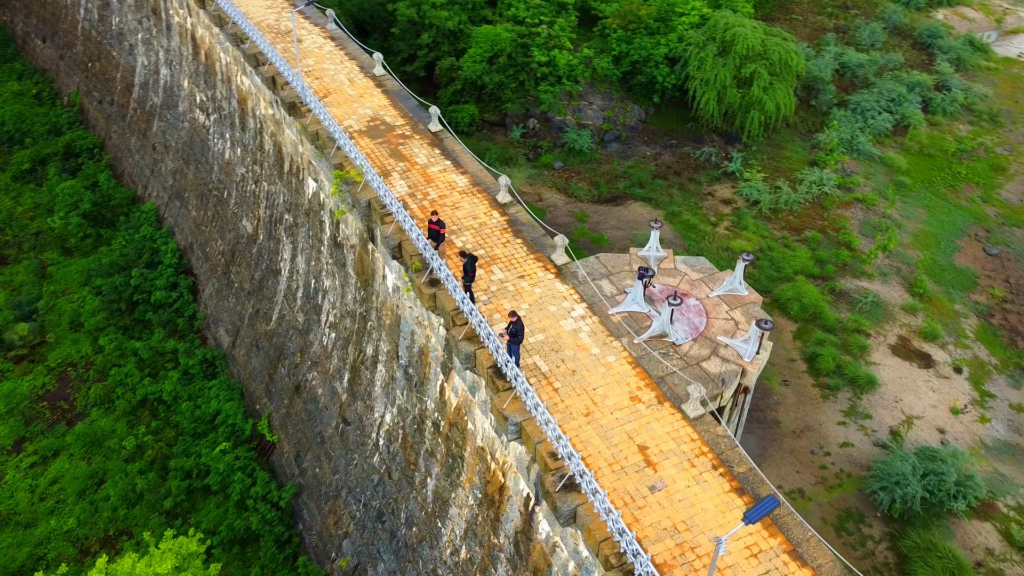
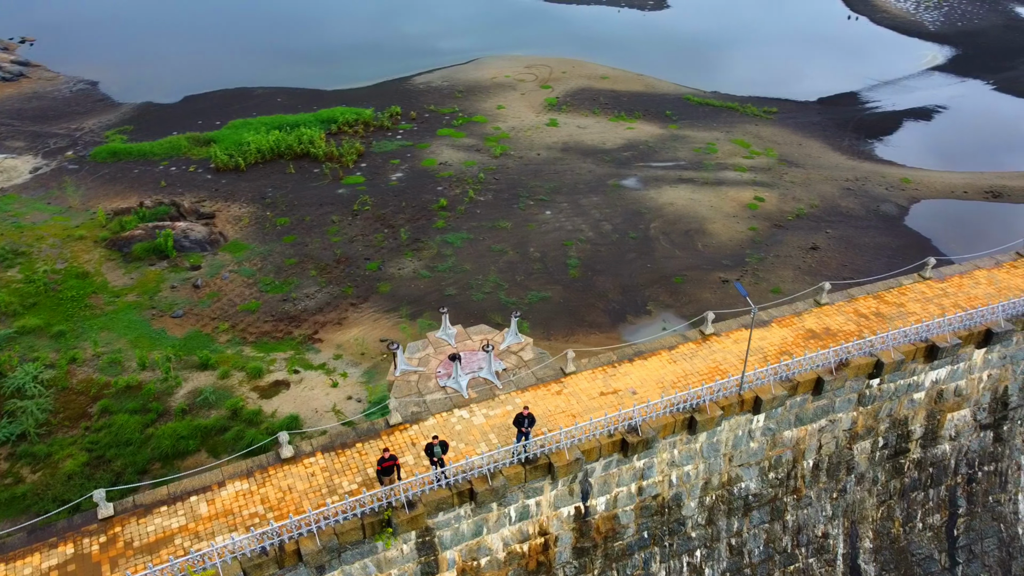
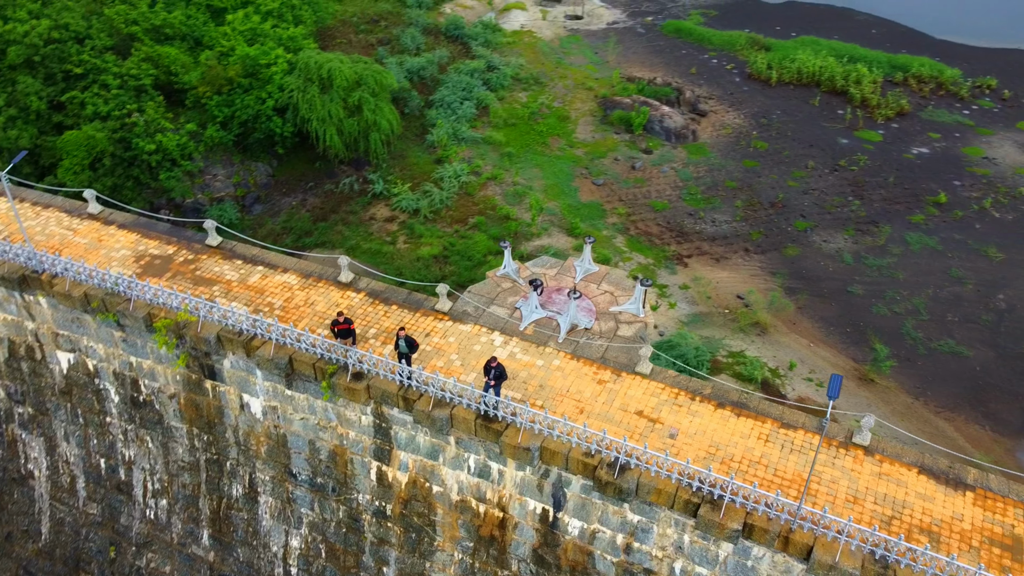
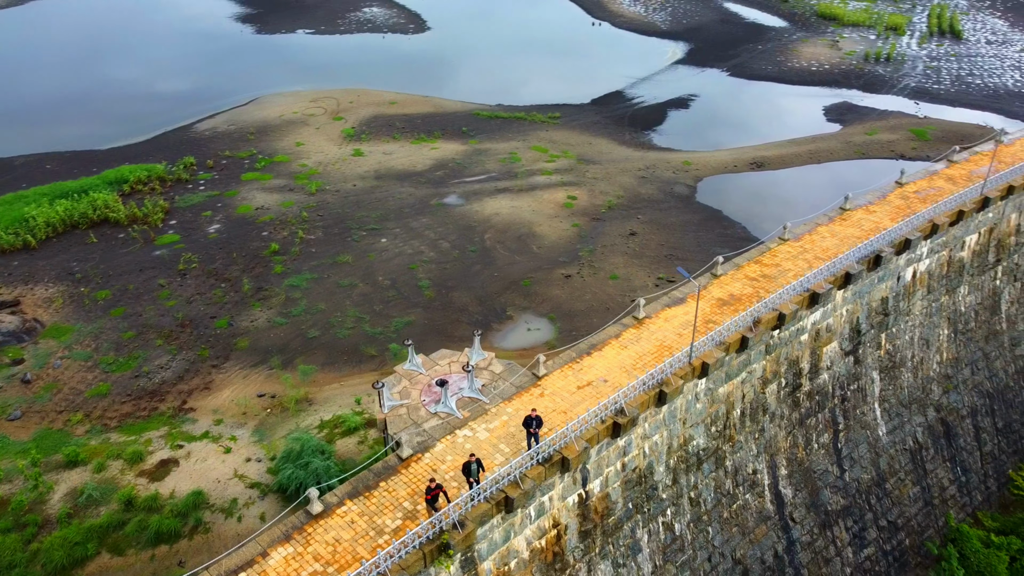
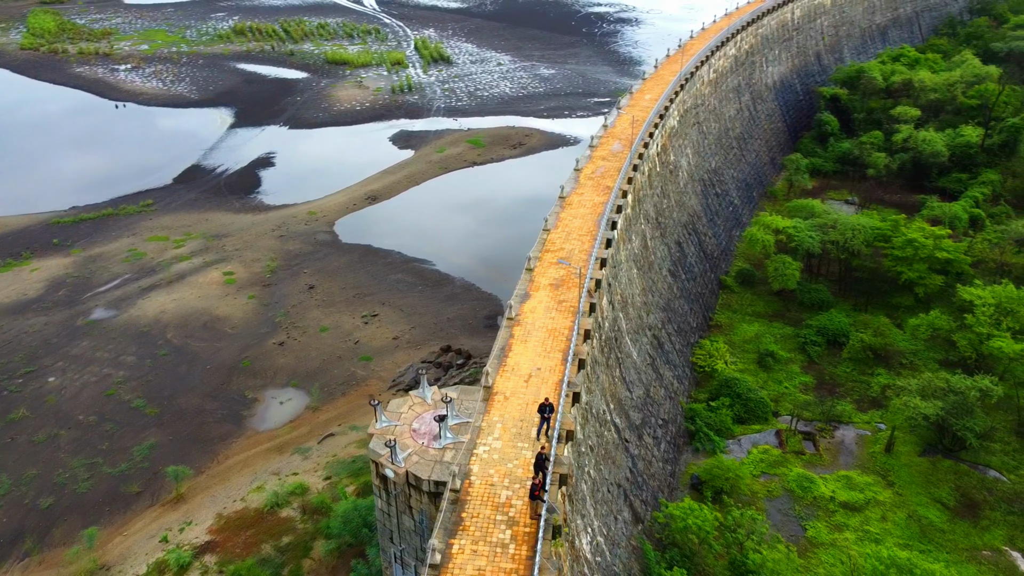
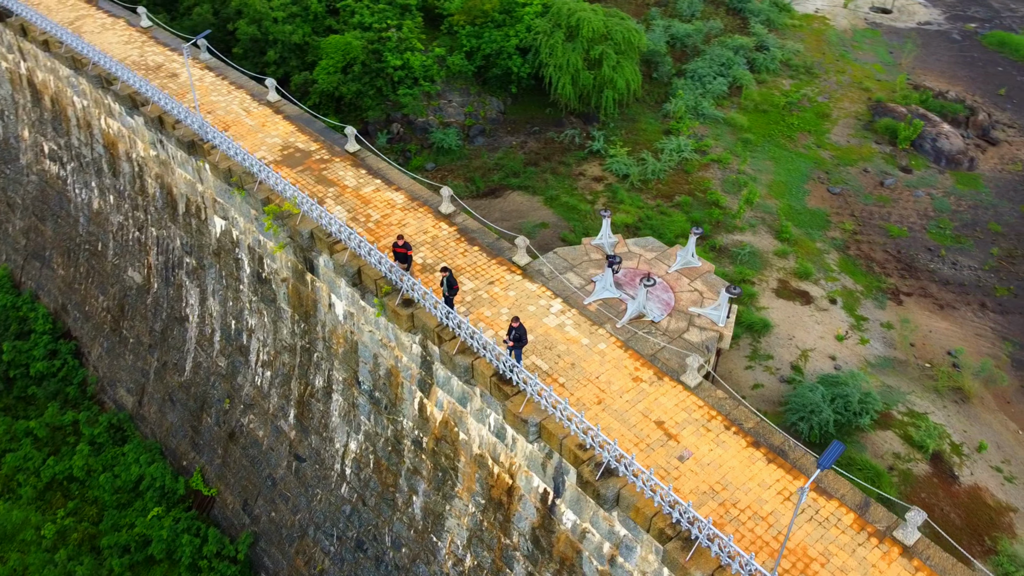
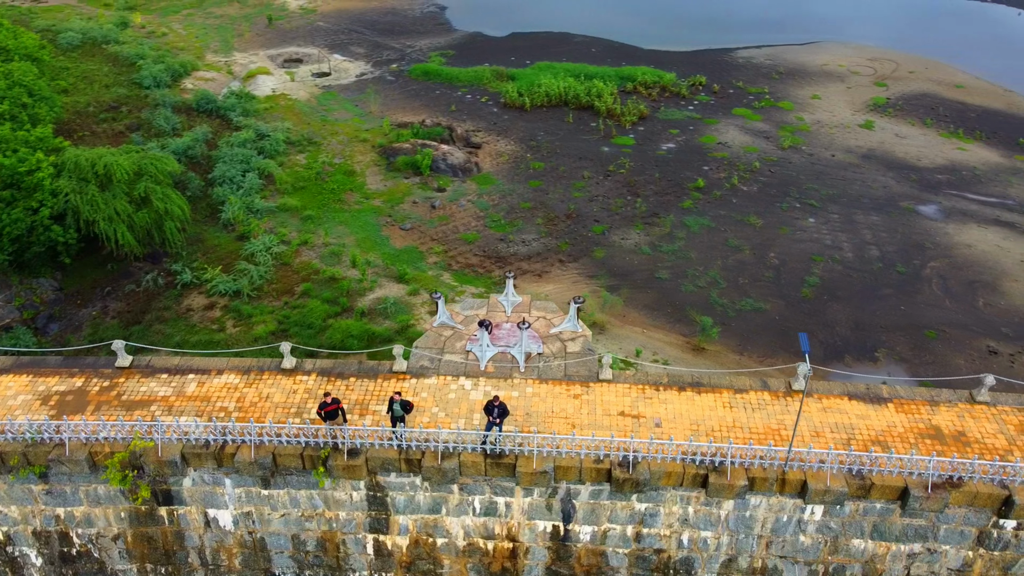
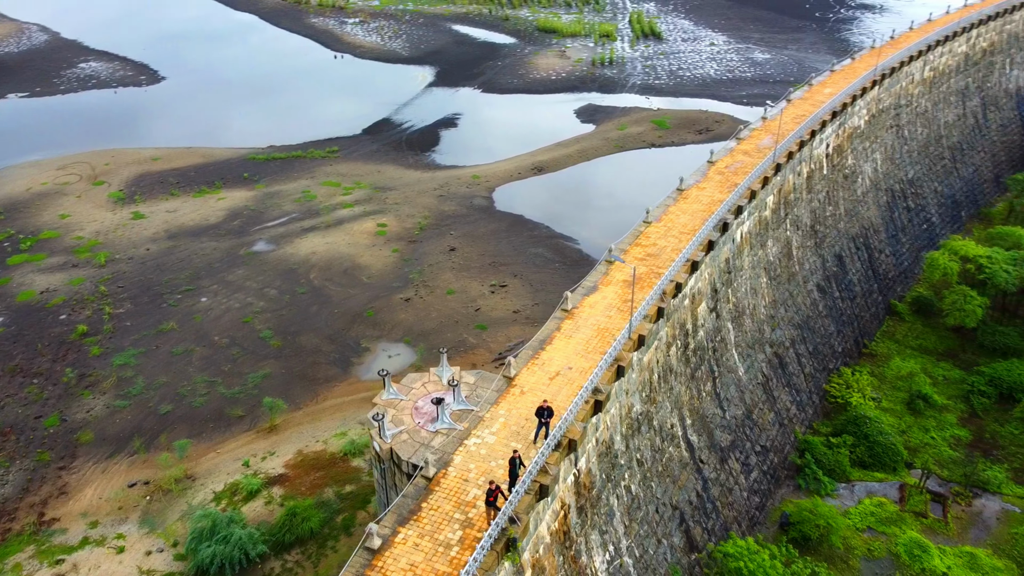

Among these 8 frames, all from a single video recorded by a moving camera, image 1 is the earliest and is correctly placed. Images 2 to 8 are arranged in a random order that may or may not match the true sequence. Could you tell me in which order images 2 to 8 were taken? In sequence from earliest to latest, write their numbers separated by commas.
6, 3, 7, 2, 4, 8, 5
